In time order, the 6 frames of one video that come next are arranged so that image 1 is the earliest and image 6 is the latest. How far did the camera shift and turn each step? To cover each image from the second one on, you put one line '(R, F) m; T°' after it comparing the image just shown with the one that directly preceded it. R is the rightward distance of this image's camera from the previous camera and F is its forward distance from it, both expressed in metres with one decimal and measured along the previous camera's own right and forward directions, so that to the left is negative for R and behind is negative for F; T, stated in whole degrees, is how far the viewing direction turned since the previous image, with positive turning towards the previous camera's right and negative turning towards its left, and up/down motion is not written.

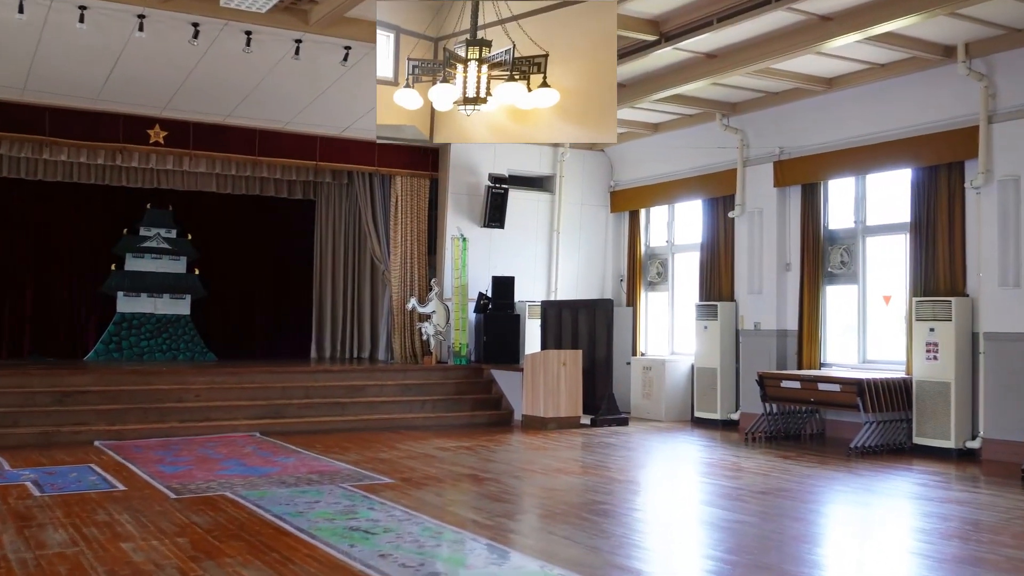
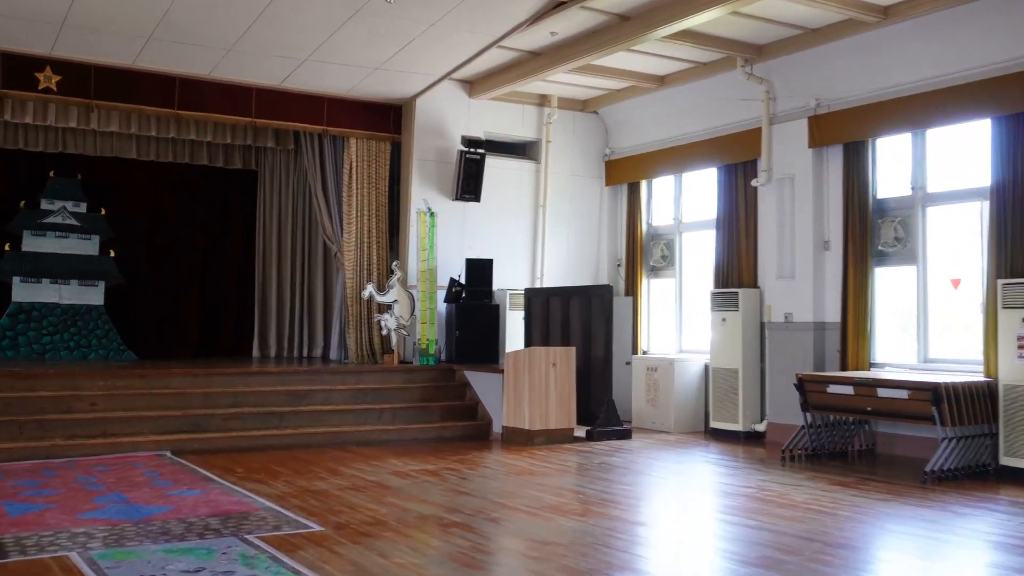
(0.0, +1.5) m; +1°
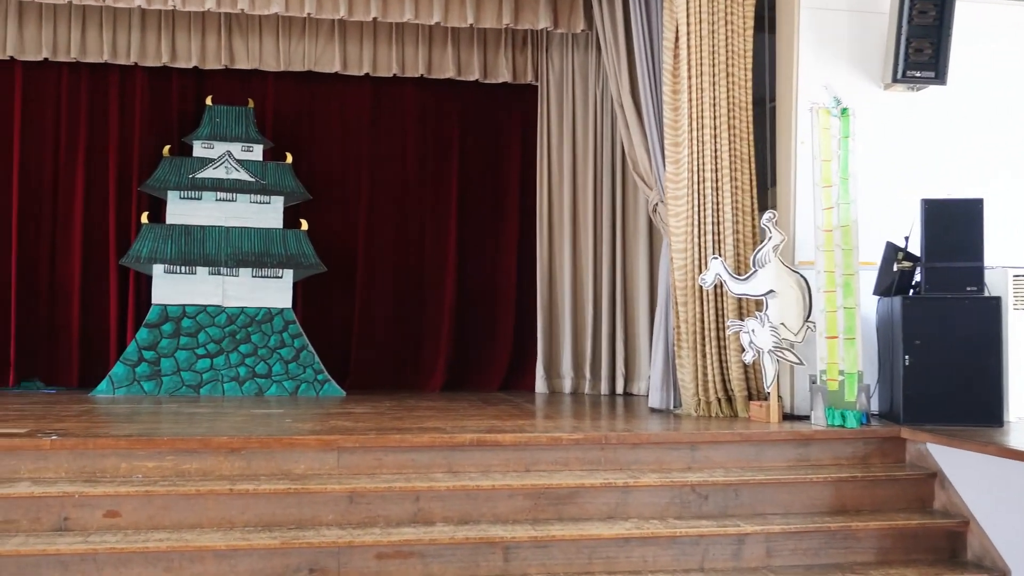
(-0.4, +3.8) m; -21°
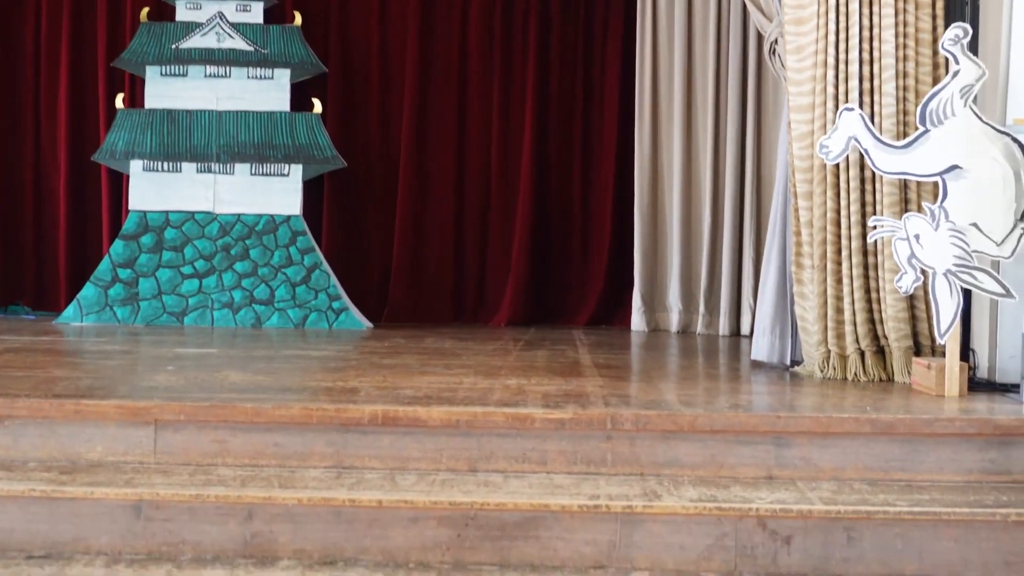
(+0.5, +1.5) m; -13°
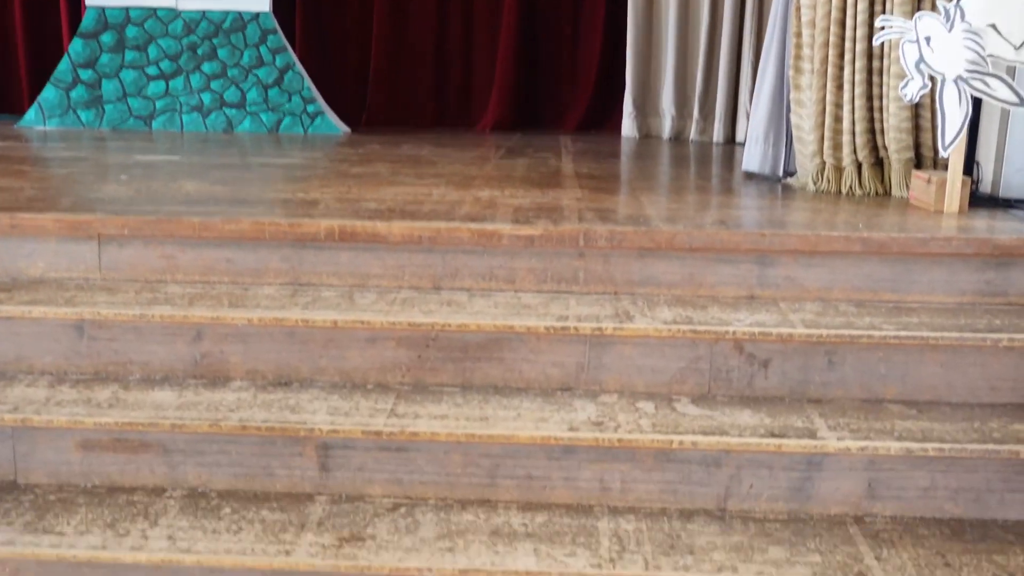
(+0.1, +0.1) m; 0°
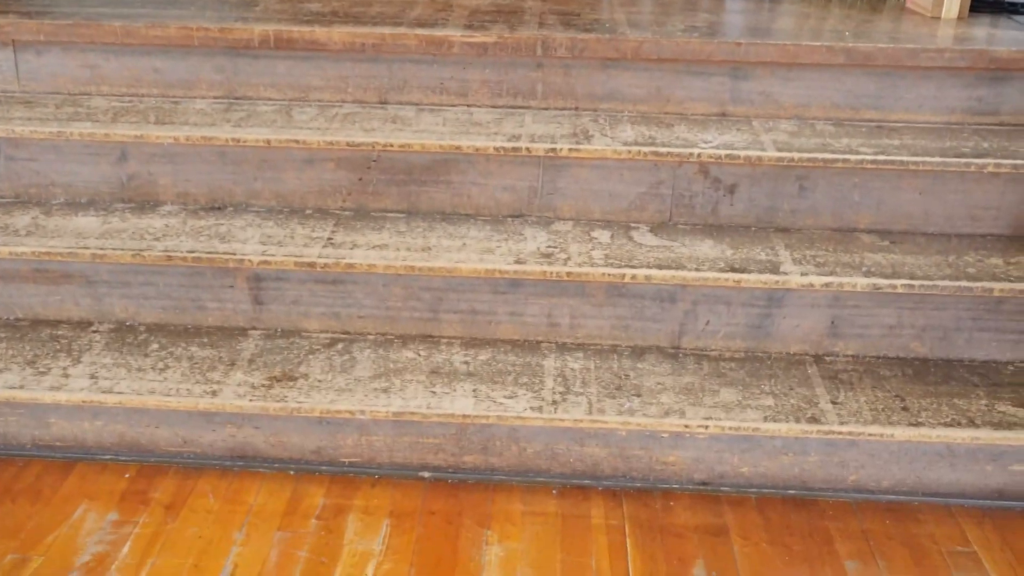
(+0.1, +0.1) m; 0°
